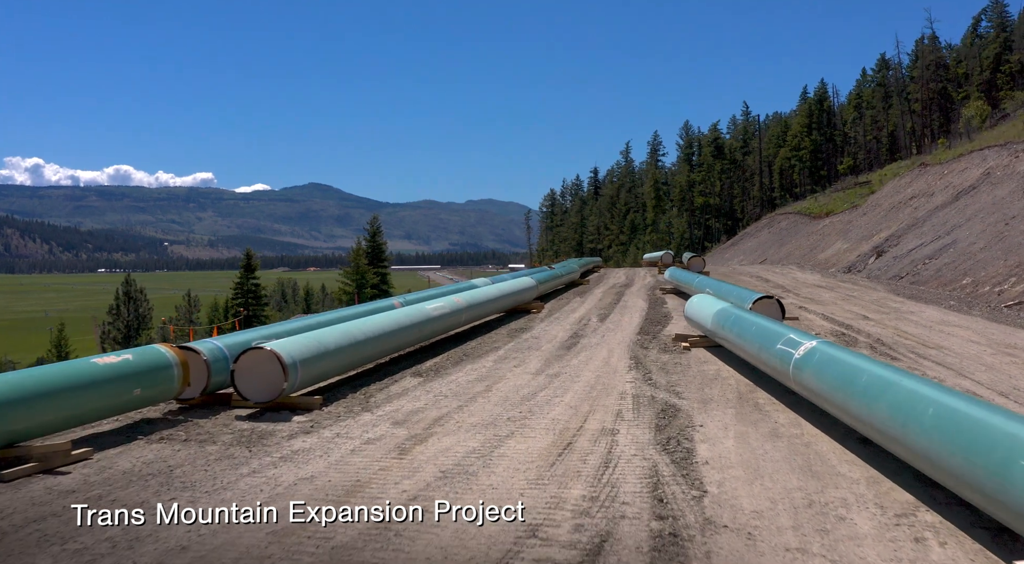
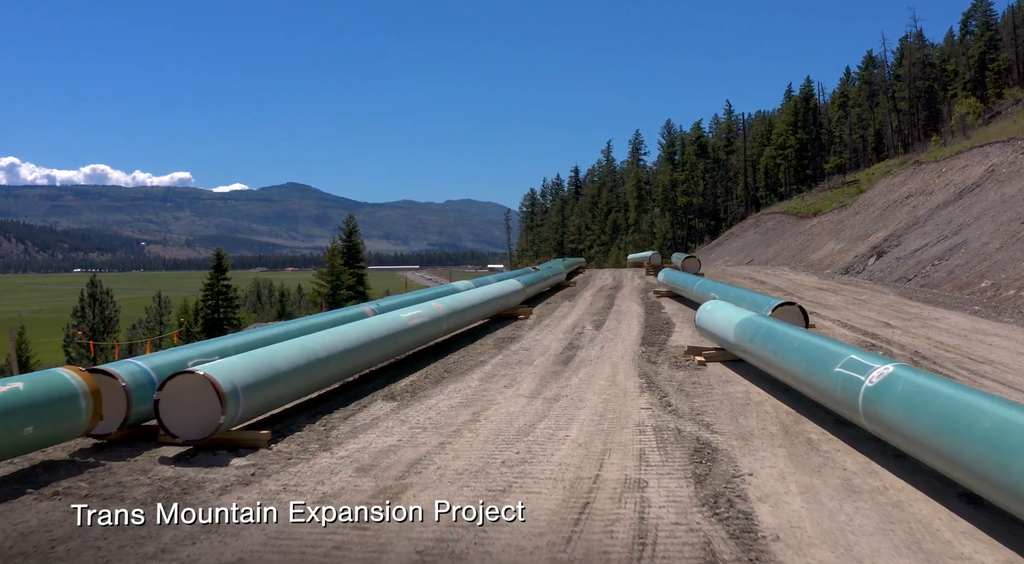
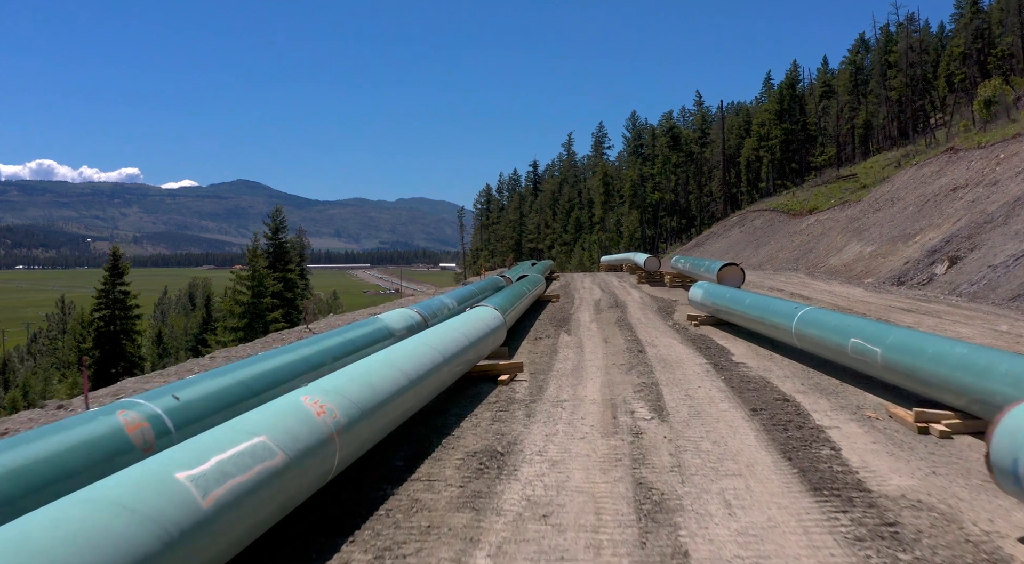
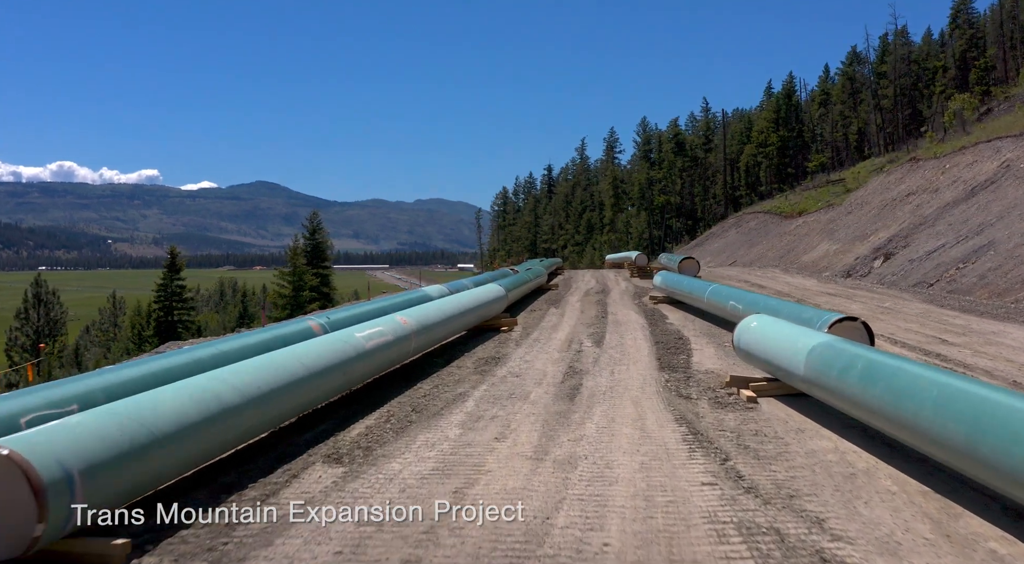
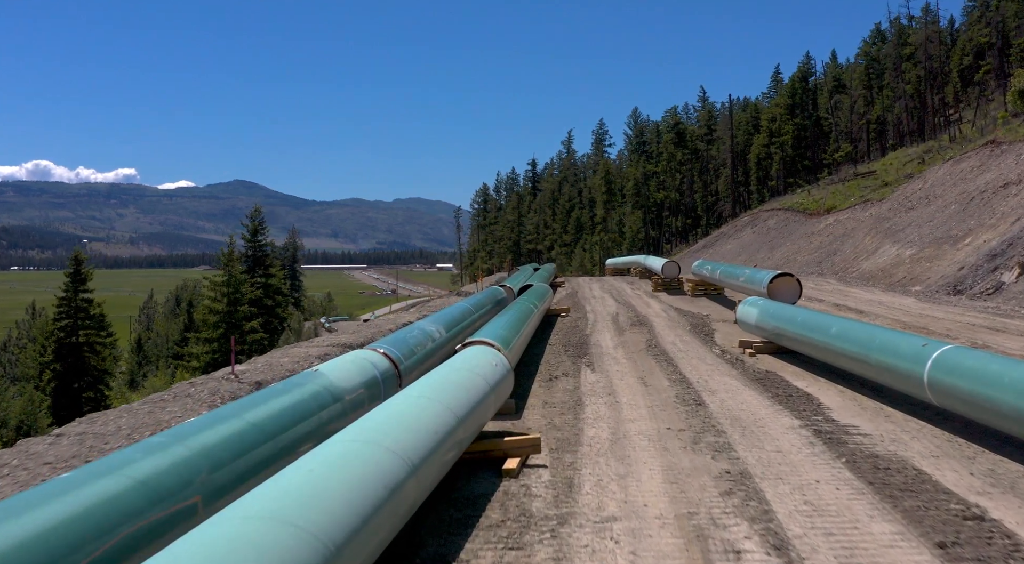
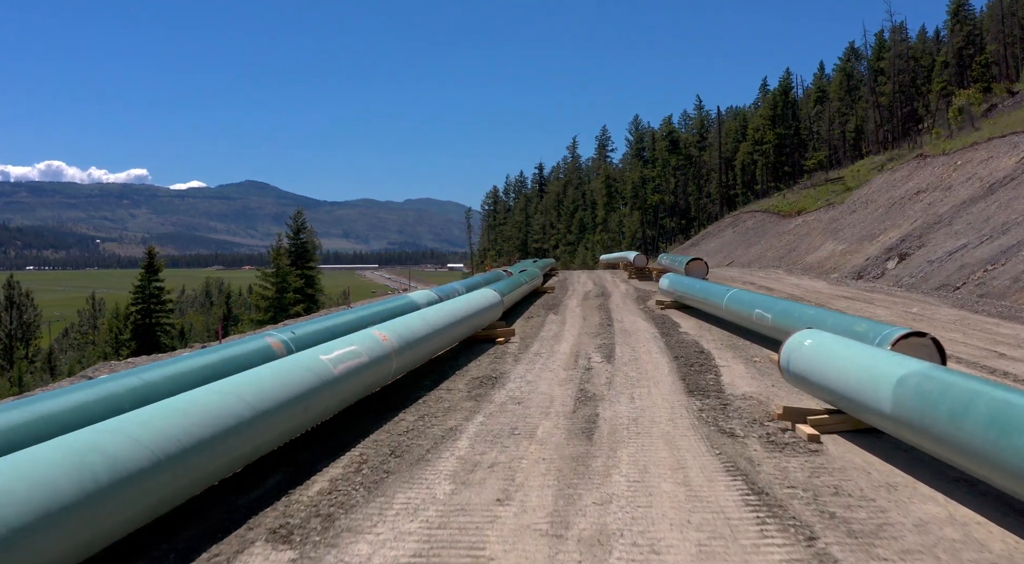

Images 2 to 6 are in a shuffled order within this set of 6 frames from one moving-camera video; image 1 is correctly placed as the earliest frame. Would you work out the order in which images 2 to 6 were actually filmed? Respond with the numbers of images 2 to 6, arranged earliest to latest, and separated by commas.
2, 4, 6, 3, 5
